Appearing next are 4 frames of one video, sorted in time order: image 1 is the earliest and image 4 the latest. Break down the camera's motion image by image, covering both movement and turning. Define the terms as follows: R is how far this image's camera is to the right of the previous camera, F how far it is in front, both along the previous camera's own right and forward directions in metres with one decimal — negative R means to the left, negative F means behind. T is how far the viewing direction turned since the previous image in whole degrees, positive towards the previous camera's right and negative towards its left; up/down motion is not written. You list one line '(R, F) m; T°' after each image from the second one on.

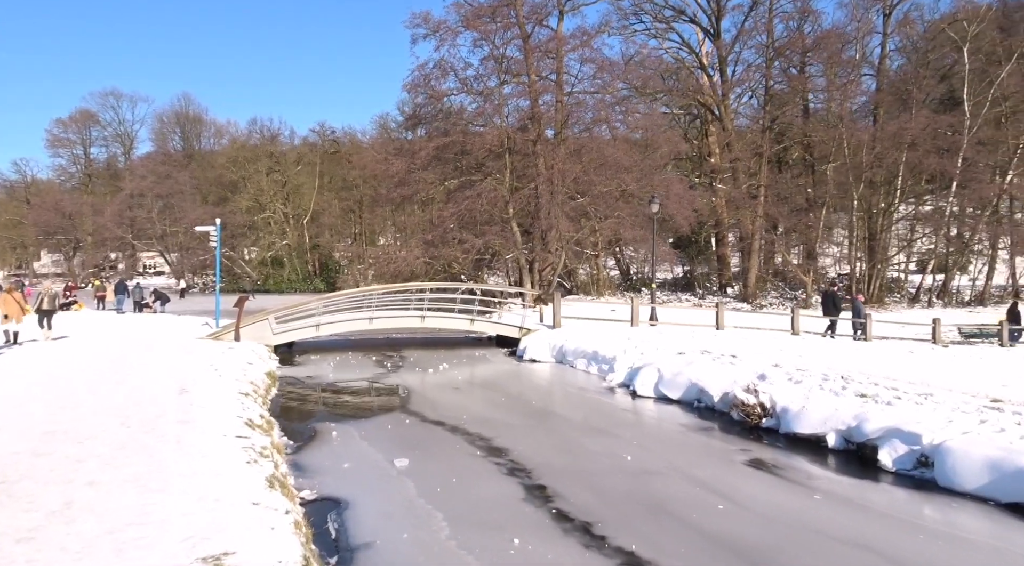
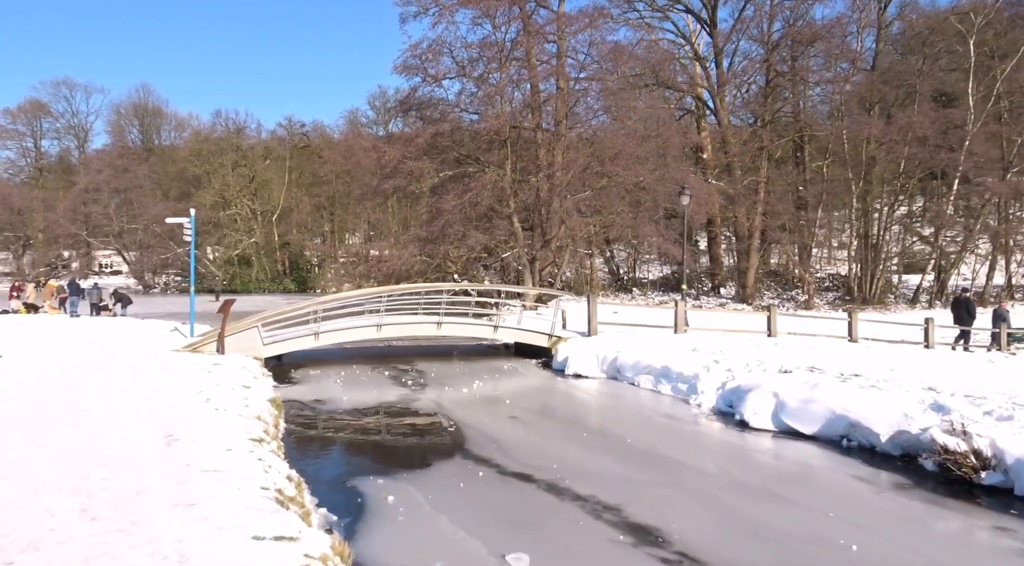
(-0.9, +1.9) m; +2°
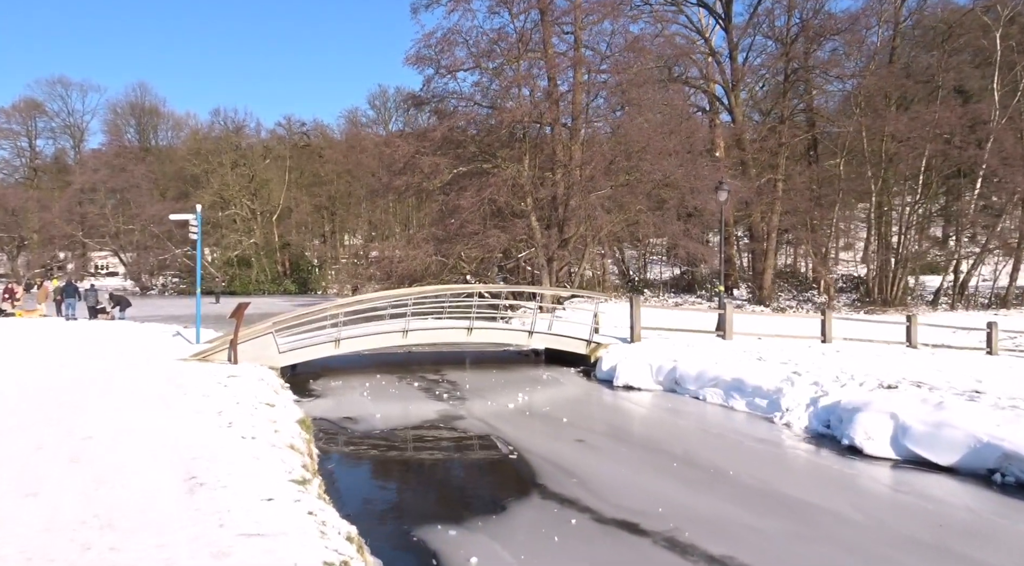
(-0.5, +1.0) m; 0°
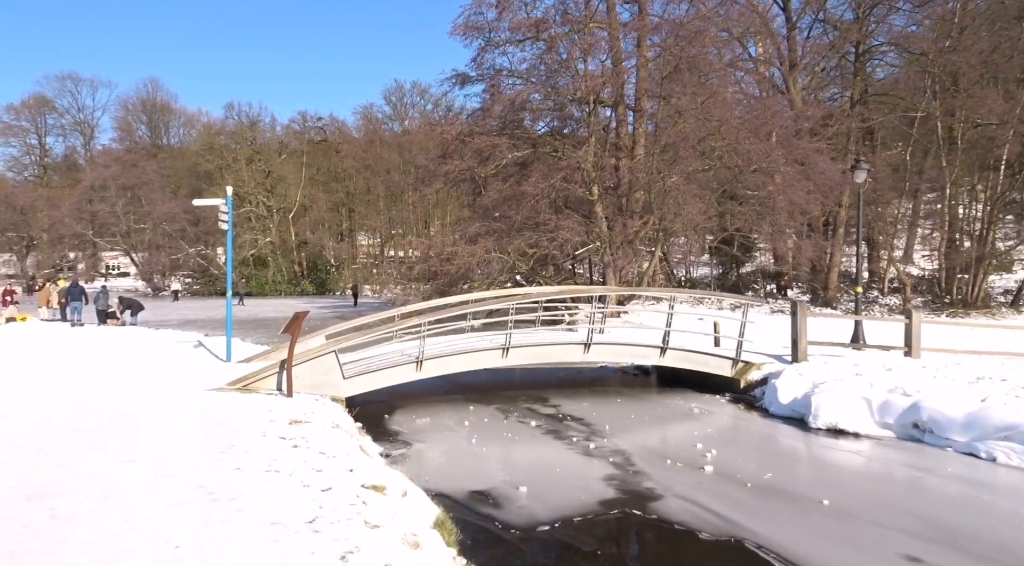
(-1.2, +2.6) m; -1°
